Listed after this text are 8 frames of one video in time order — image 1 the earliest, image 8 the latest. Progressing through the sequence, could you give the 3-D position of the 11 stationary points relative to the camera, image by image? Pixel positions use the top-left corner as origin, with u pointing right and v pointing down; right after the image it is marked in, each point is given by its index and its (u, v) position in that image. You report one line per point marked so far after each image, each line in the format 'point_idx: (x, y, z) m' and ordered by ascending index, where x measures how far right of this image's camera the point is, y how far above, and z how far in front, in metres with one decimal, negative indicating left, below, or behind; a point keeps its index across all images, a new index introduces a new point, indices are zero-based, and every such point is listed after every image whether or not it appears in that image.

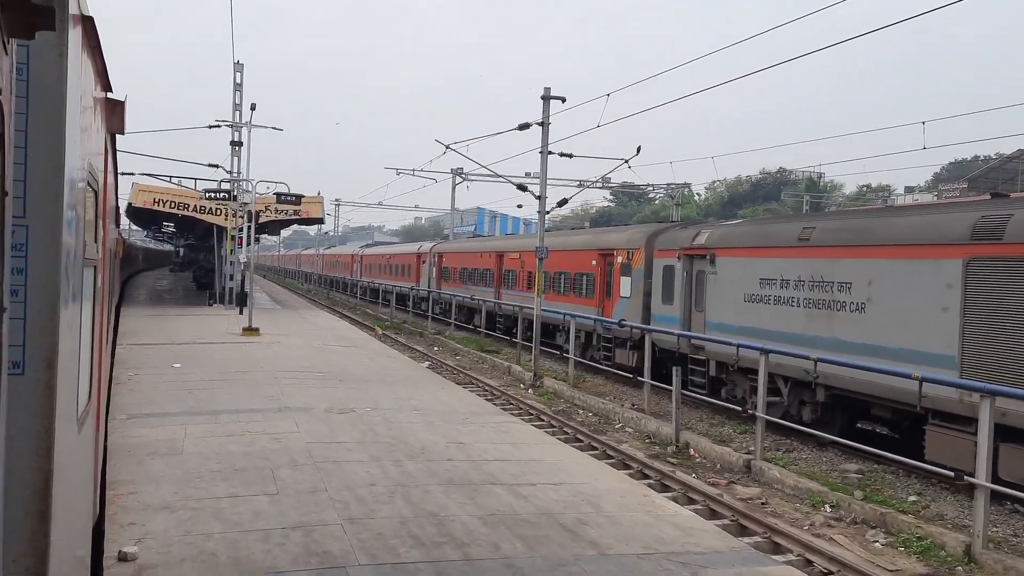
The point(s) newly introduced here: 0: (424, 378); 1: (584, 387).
0: (-0.6, -0.7, +10.4) m
1: (+0.8, -1.1, +16.1) m
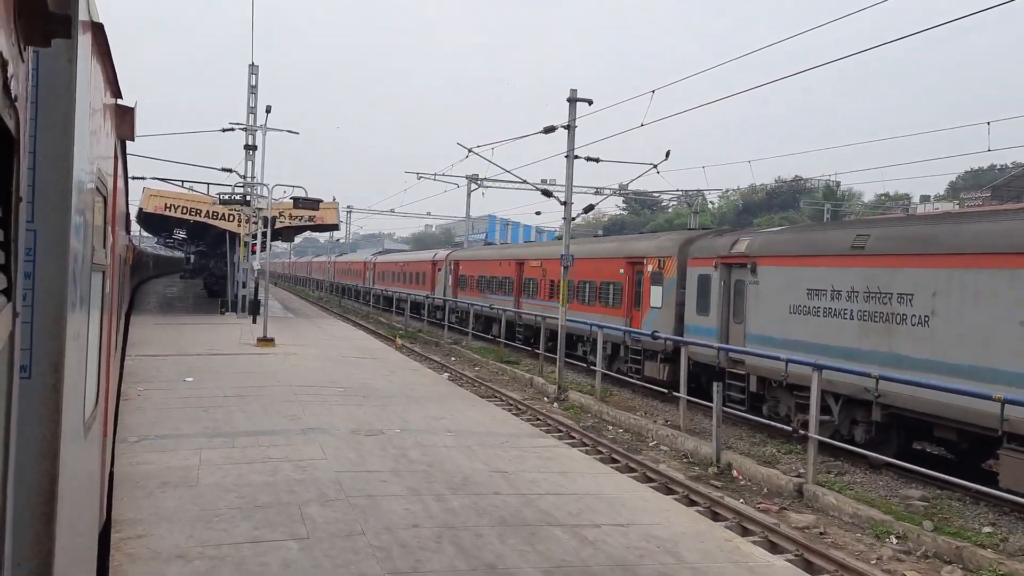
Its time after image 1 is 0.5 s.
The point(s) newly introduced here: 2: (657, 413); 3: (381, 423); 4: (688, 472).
0: (-0.4, -0.7, +9.8) m
1: (+1.1, -1.2, +15.4) m
2: (+1.4, -1.2, +14.0) m
3: (-0.7, -0.7, +7.6) m
4: (+1.3, -1.4, +10.8) m
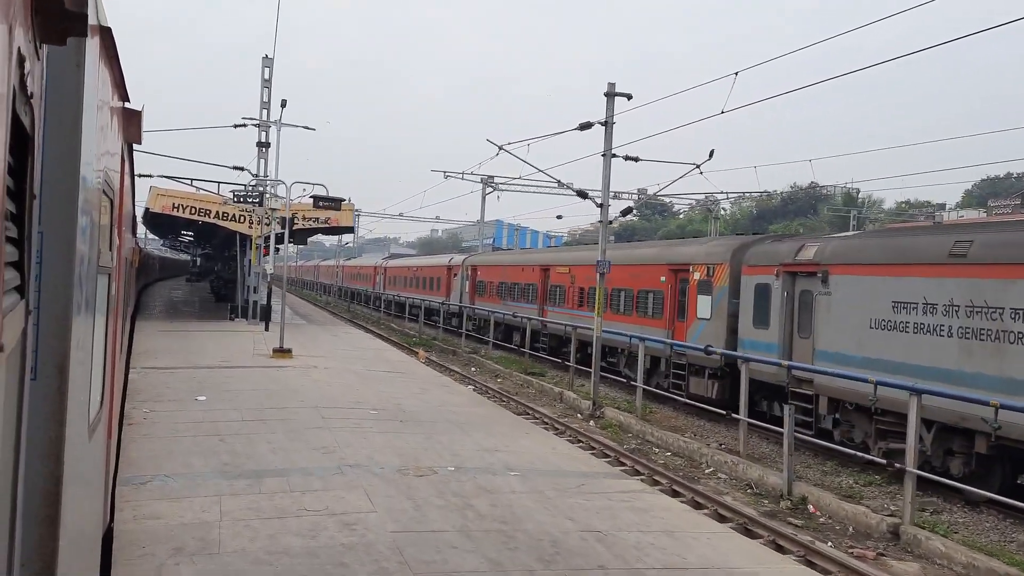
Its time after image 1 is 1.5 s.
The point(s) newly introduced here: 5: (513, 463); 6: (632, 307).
0: (-0.1, -0.8, +8.7) m
1: (+1.4, -1.3, +14.3) m
2: (+1.8, -1.3, +12.8) m
3: (-0.4, -0.8, +6.5) m
4: (+1.7, -1.5, +9.7) m
5: (0.0, -0.8, +6.5) m
6: (+1.4, -0.2, +16.3) m
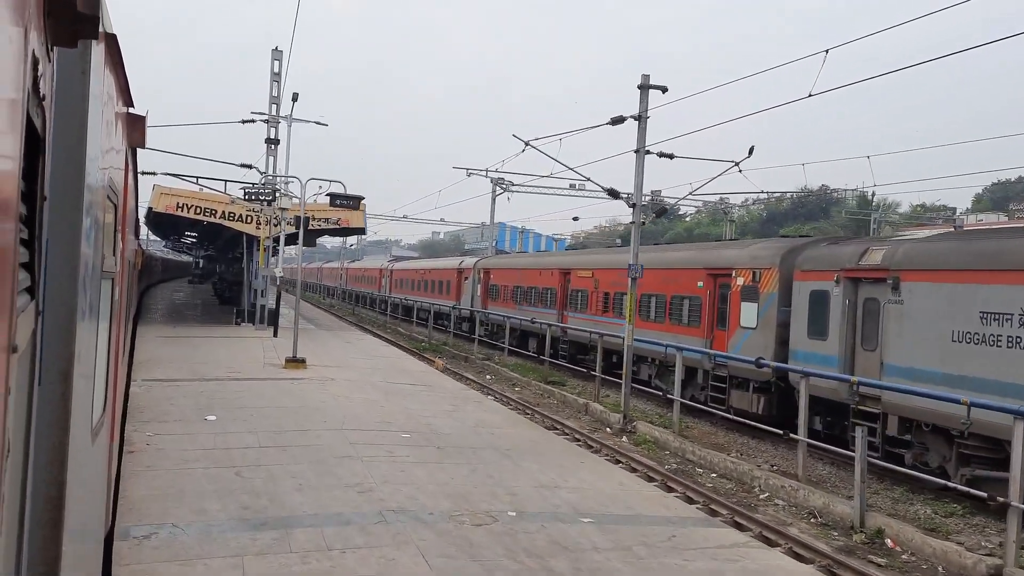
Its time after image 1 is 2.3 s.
0: (+0.2, -0.8, +7.7) m
1: (+1.7, -1.4, +13.3) m
2: (+2.0, -1.4, +11.8) m
3: (-0.1, -0.8, +5.5) m
4: (+1.9, -1.5, +8.7) m
5: (+0.3, -0.8, +5.5) m
6: (+1.6, -0.3, +15.3) m
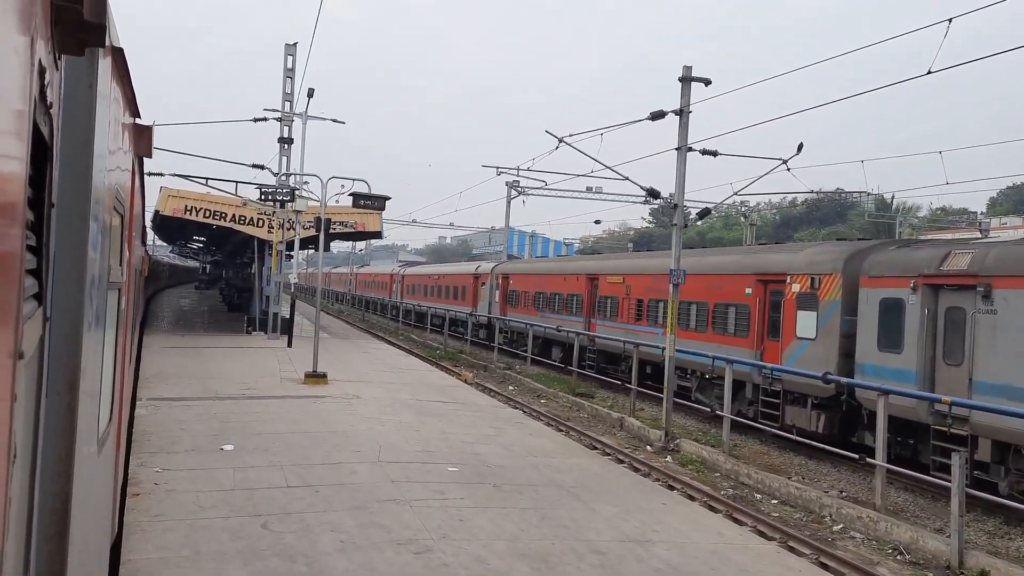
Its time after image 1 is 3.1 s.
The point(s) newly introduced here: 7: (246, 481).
0: (+0.5, -0.9, +6.7) m
1: (+2.0, -1.4, +12.3) m
2: (+2.3, -1.4, +10.8) m
3: (+0.2, -0.8, +4.5) m
4: (+2.2, -1.6, +7.7) m
5: (+0.5, -0.9, +4.5) m
6: (+1.9, -0.3, +14.3) m
7: (-1.1, -0.8, +5.9) m
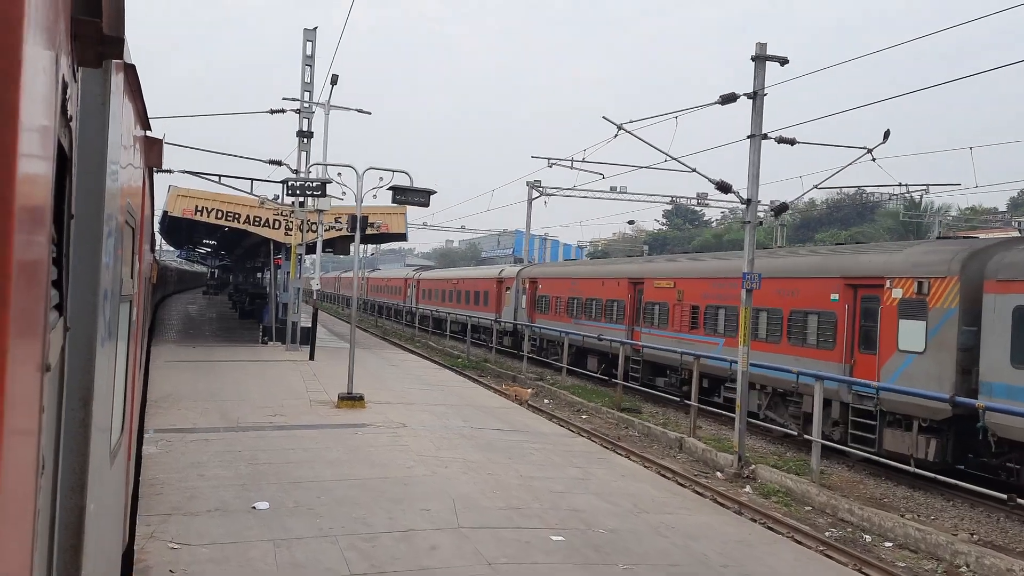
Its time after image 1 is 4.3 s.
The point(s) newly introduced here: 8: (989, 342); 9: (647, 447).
0: (+0.9, -0.9, +5.1) m
1: (+2.4, -1.5, +10.7) m
2: (+2.8, -1.5, +9.3) m
3: (+0.6, -0.9, +2.9) m
4: (+2.6, -1.6, +6.1) m
5: (+1.0, -0.9, +2.9) m
6: (+2.4, -0.4, +12.7) m
7: (-0.7, -0.8, +4.3) m
8: (+3.1, -0.3, +9.2) m
9: (+1.3, -1.6, +14.2) m
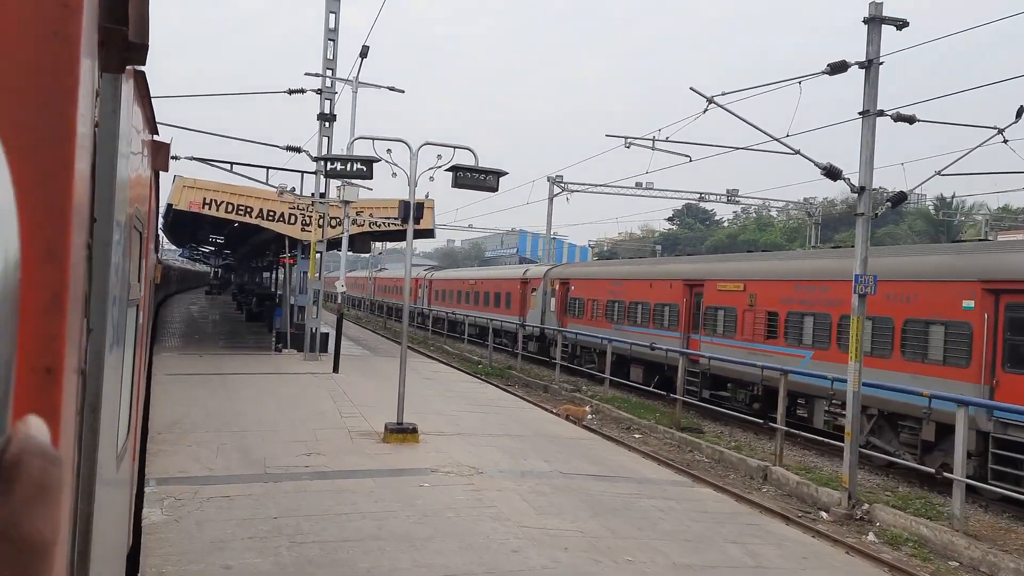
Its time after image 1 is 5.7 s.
0: (+1.4, -1.0, +3.2) m
1: (+2.9, -1.5, +8.8) m
2: (+3.2, -1.5, +7.4) m
3: (+1.1, -0.9, +1.0) m
4: (+3.1, -1.6, +4.2) m
5: (+1.4, -0.9, +1.0) m
6: (+2.9, -0.4, +10.8) m
7: (-0.2, -0.9, +2.4) m
8: (+3.5, -0.4, +7.3) m
9: (+1.8, -1.6, +12.3) m
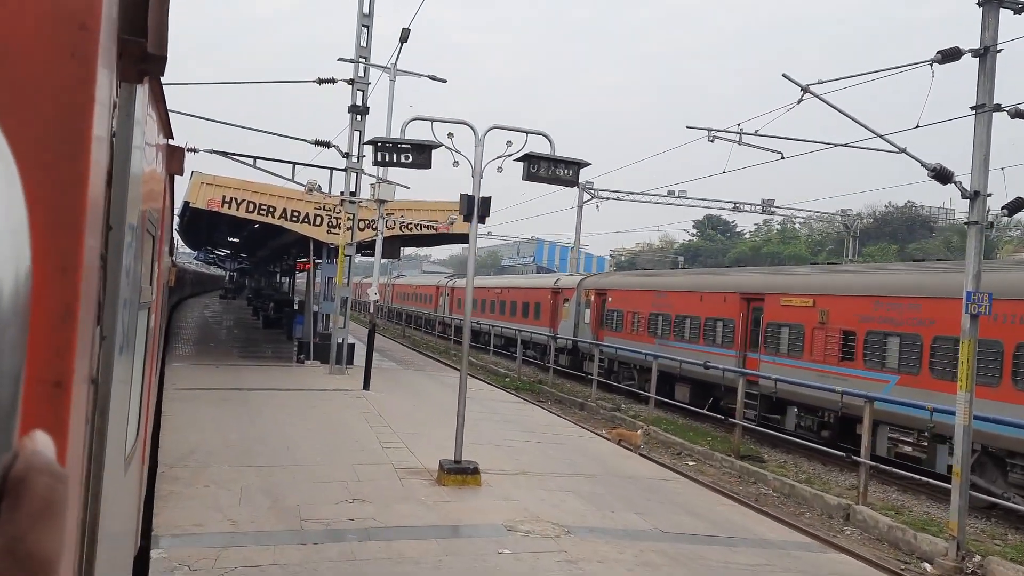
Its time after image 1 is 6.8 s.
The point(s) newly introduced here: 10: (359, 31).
0: (+1.7, -1.0, +1.9) m
1: (+3.3, -1.6, +7.5) m
2: (+3.6, -1.6, +6.1) m
3: (+1.4, -1.0, -0.3) m
4: (+3.4, -1.7, +2.9) m
5: (+1.7, -1.0, -0.3) m
6: (+3.3, -0.6, +9.5) m
7: (+0.1, -0.9, +1.2) m
8: (+3.9, -0.5, +6.0) m
9: (+2.2, -1.7, +11.0) m
10: (-1.6, +2.5, +14.3) m
